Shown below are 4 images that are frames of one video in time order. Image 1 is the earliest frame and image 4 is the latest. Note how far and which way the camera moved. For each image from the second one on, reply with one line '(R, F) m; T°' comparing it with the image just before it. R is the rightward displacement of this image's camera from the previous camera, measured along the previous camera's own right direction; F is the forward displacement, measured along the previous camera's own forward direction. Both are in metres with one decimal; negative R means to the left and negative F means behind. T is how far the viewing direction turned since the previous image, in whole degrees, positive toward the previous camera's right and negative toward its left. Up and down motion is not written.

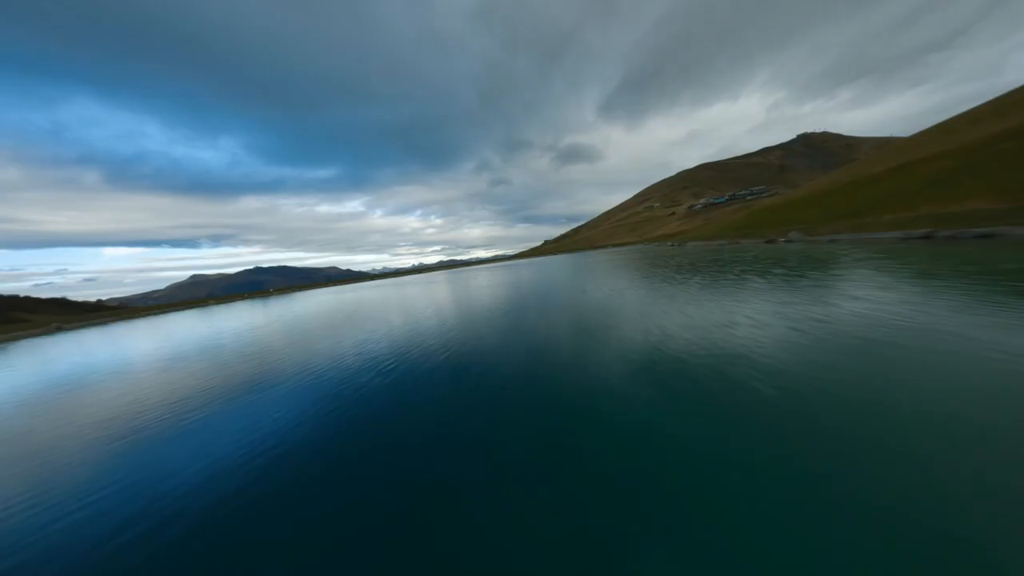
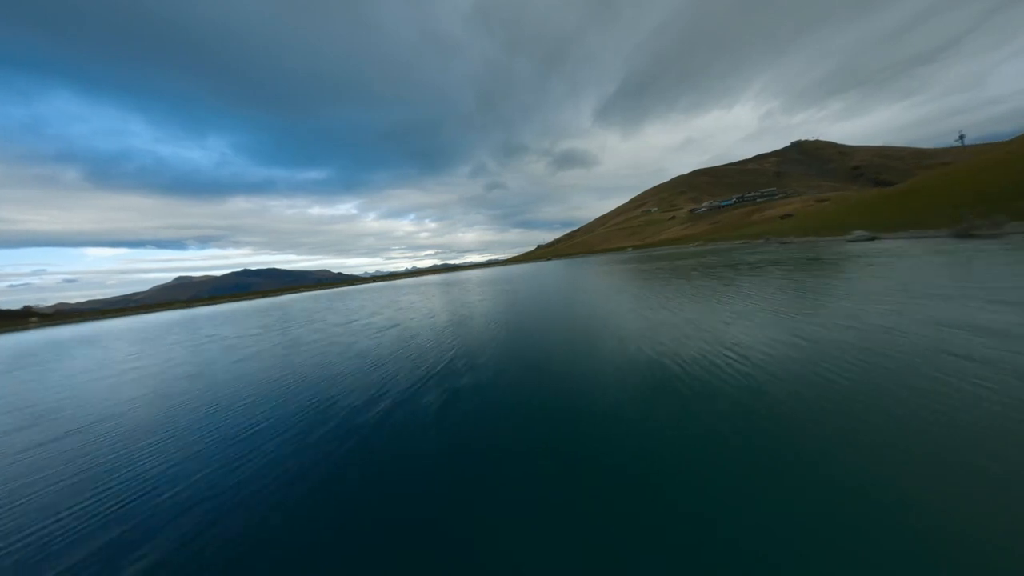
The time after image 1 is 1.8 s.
(0.0, +2.6) m; +1°
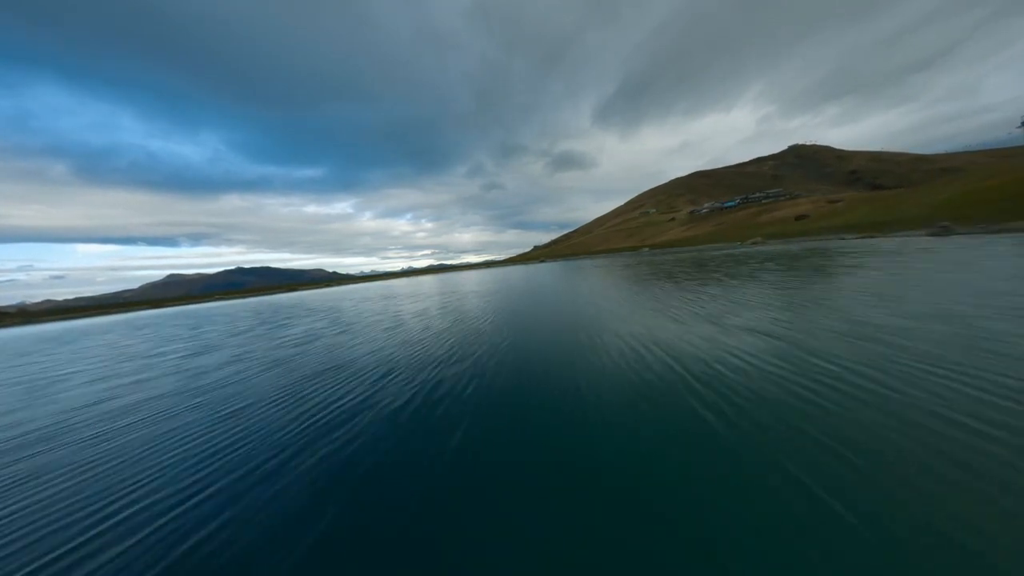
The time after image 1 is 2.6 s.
(-0.1, +1.3) m; +1°
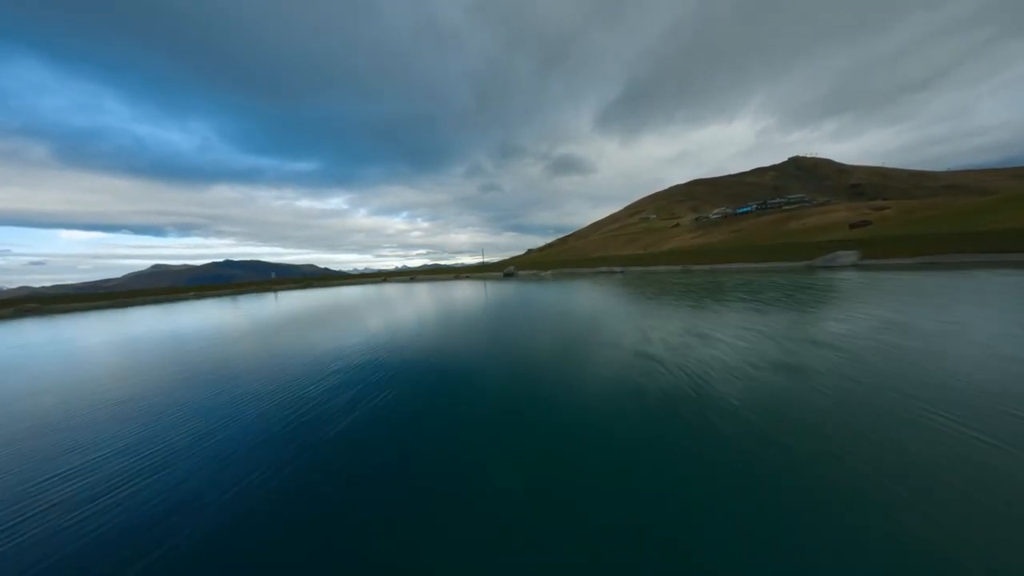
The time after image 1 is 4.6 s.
(-0.6, +2.9) m; +1°
